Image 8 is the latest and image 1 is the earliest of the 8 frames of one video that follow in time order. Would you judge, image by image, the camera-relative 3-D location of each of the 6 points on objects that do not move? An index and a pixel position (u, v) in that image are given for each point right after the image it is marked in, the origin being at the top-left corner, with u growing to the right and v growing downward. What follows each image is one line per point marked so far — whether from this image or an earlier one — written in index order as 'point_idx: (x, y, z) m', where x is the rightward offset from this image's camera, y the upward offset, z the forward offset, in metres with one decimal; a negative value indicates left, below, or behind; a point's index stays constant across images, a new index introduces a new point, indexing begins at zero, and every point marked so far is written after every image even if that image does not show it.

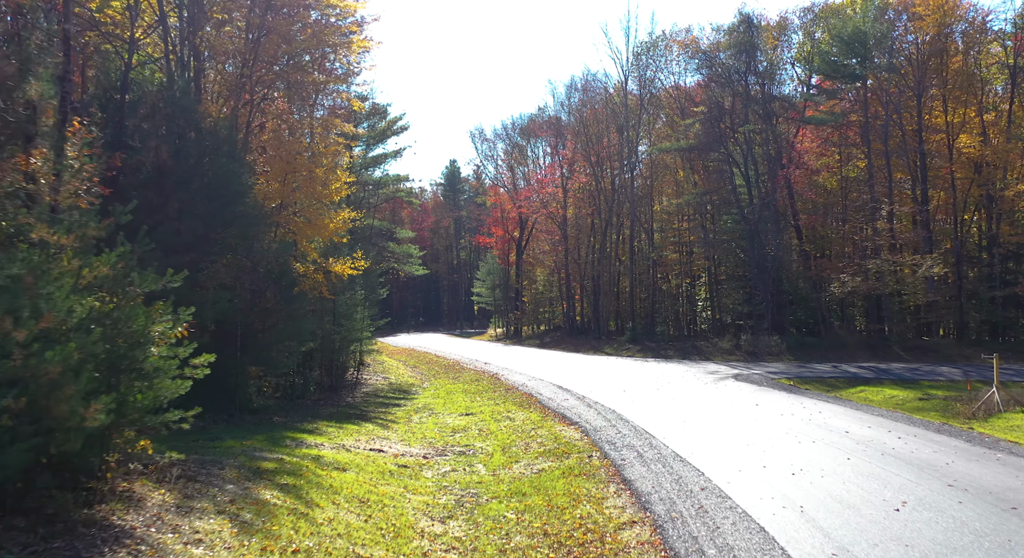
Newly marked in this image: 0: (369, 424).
0: (-3.0, -3.1, +16.8) m
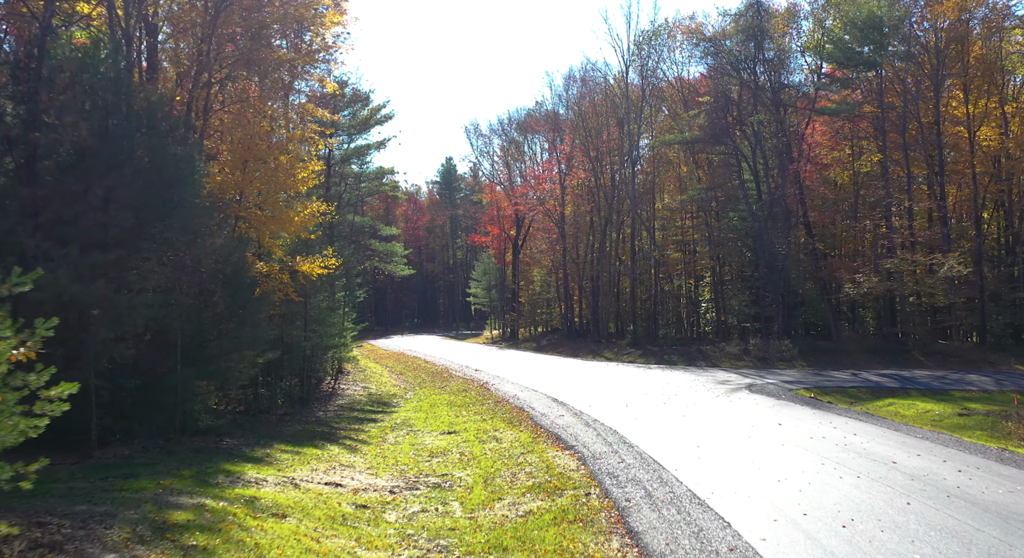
0: (-3.3, -3.1, +14.7) m
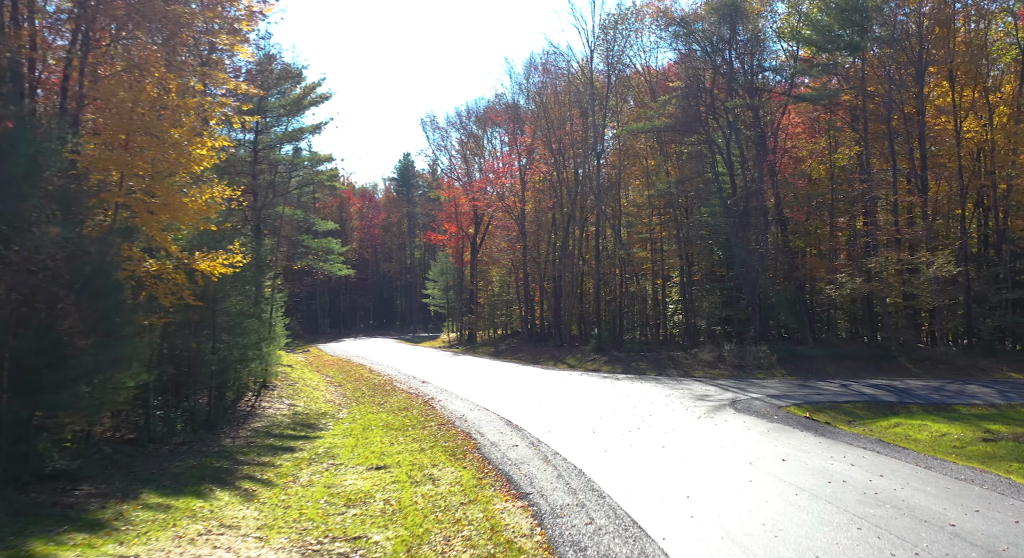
0: (-4.2, -3.1, +11.5) m
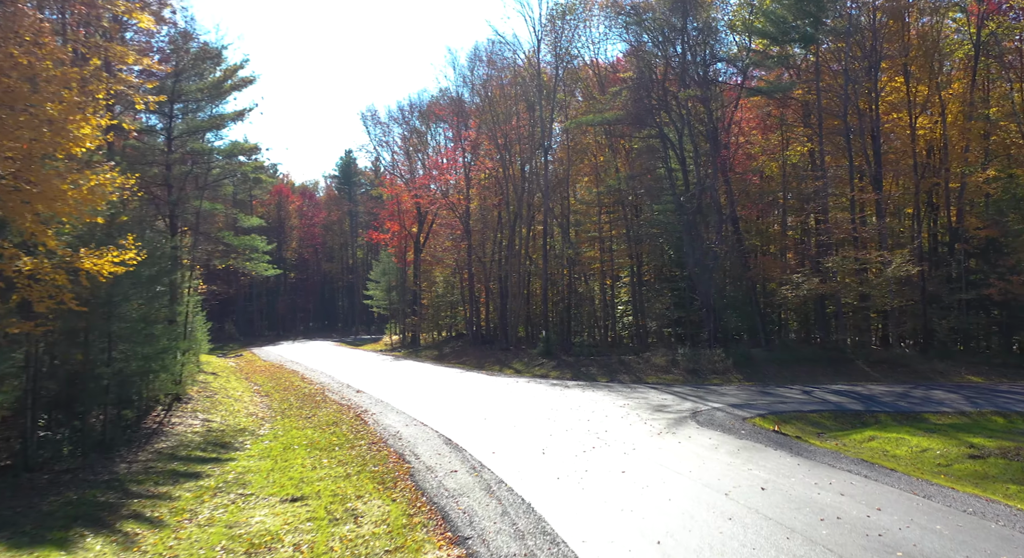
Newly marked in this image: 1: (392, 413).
0: (-4.9, -3.1, +9.5) m
1: (-2.8, -3.1, +18.5) m
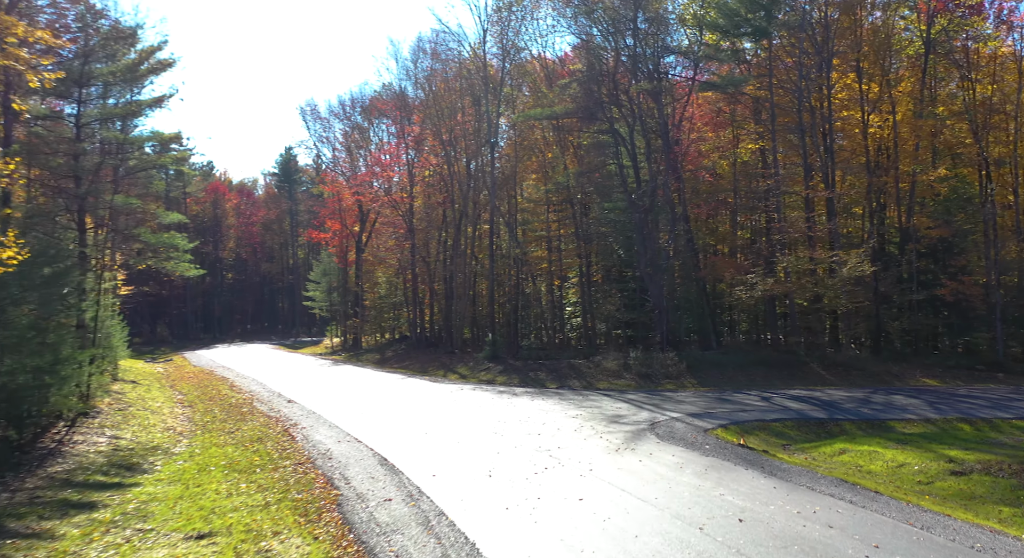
0: (-5.5, -3.1, +7.7) m
1: (-4.0, -3.1, +16.9) m
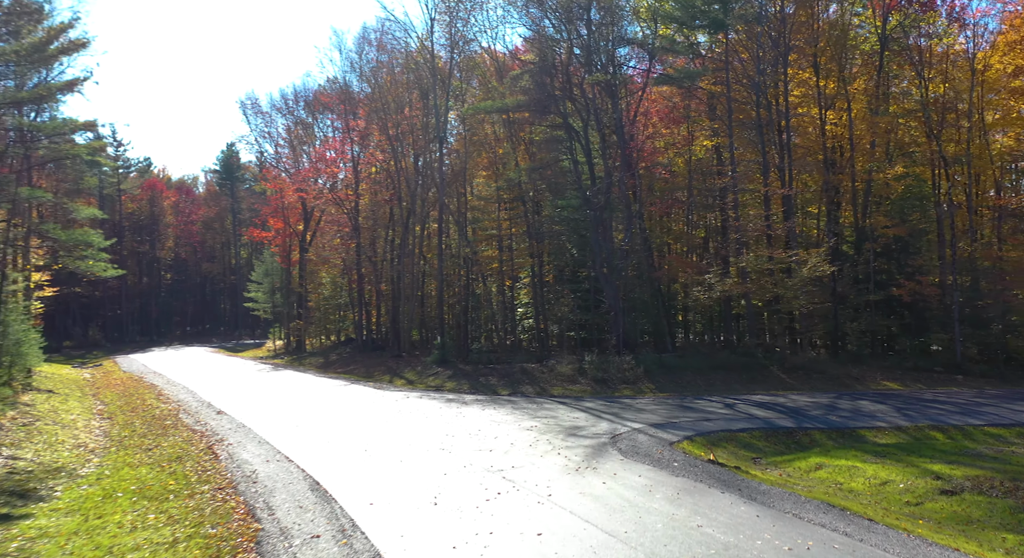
0: (-5.9, -3.2, +6.0) m
1: (-4.9, -3.2, +15.3) m
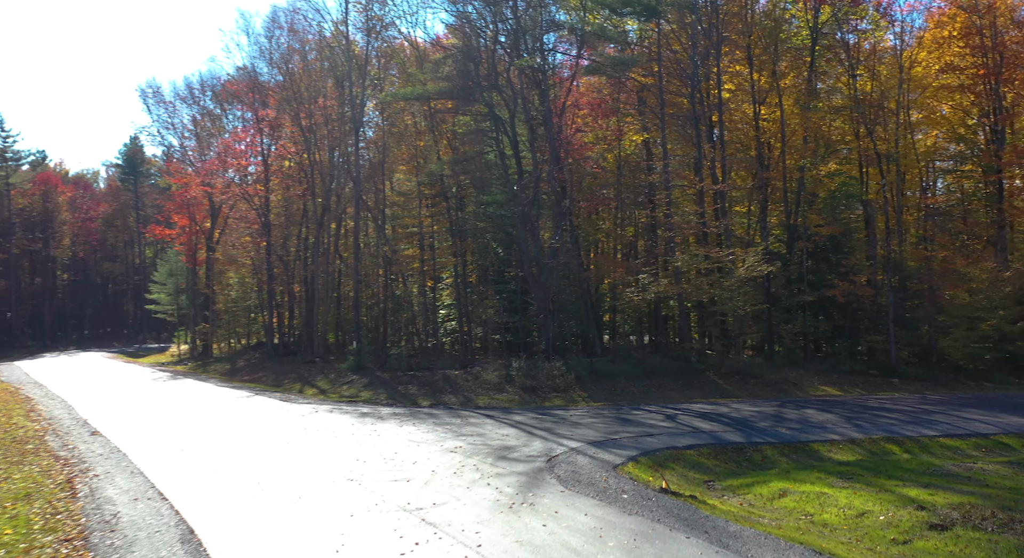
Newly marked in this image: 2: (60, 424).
0: (-6.3, -3.2, +3.5) m
1: (-6.2, -3.2, +12.8) m
2: (-11.1, -3.5, +19.6) m
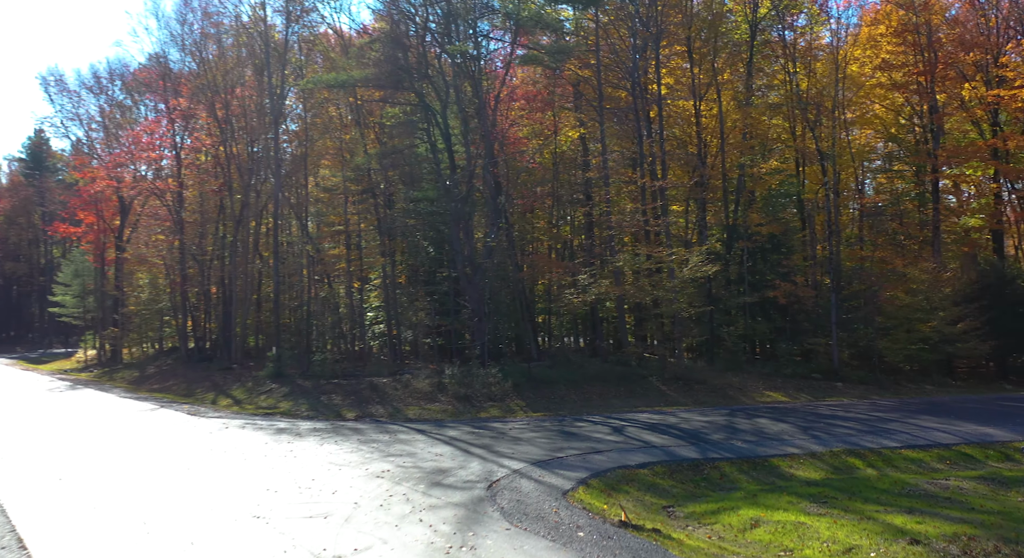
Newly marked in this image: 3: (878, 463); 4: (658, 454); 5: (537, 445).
0: (-6.4, -3.2, +1.4) m
1: (-7.1, -3.2, +10.7) m
2: (-12.5, -3.6, +17.1) m
3: (+6.2, -3.1, +13.6) m
4: (+2.5, -3.0, +13.7) m
5: (+0.4, -3.0, +14.5) m
